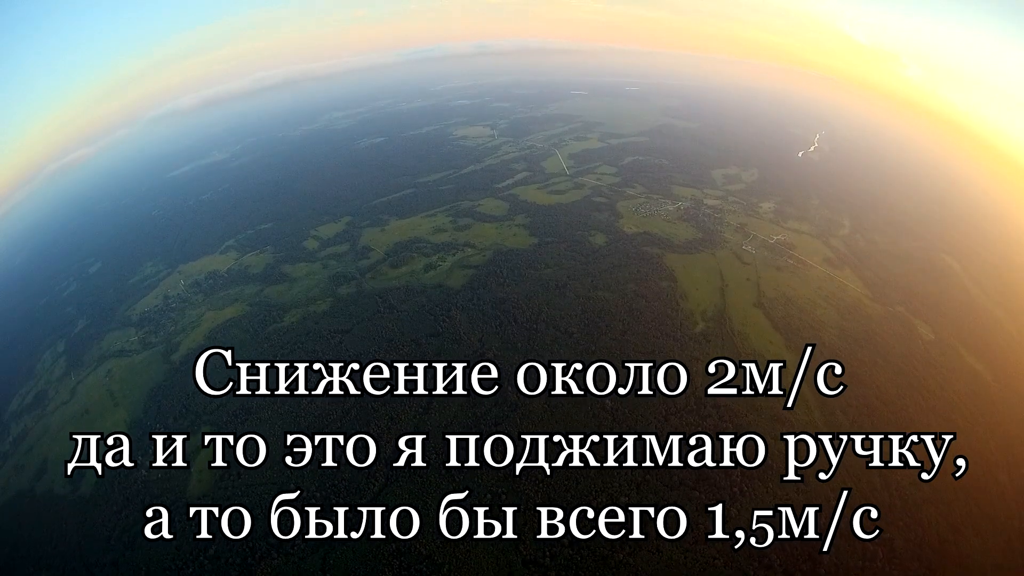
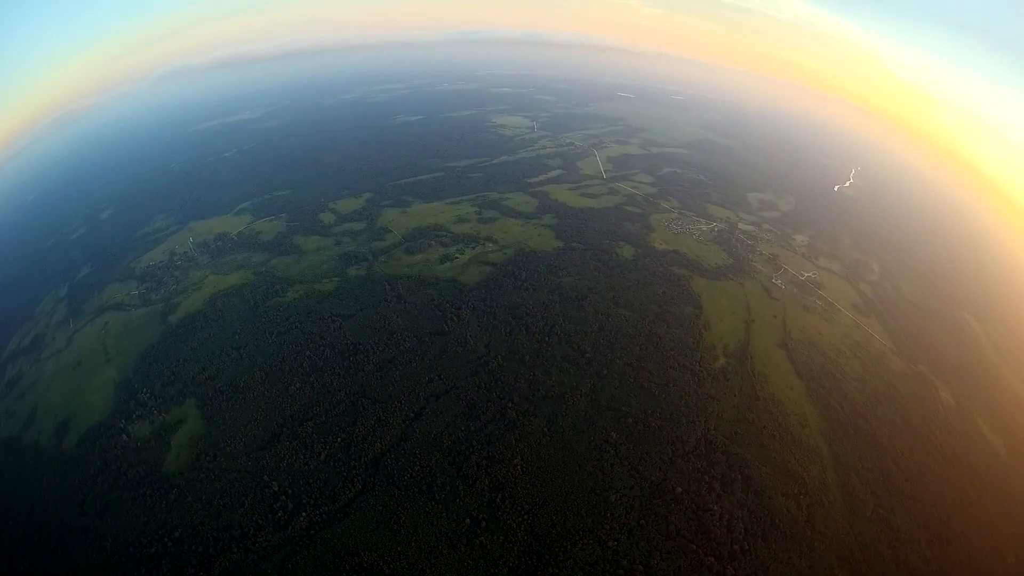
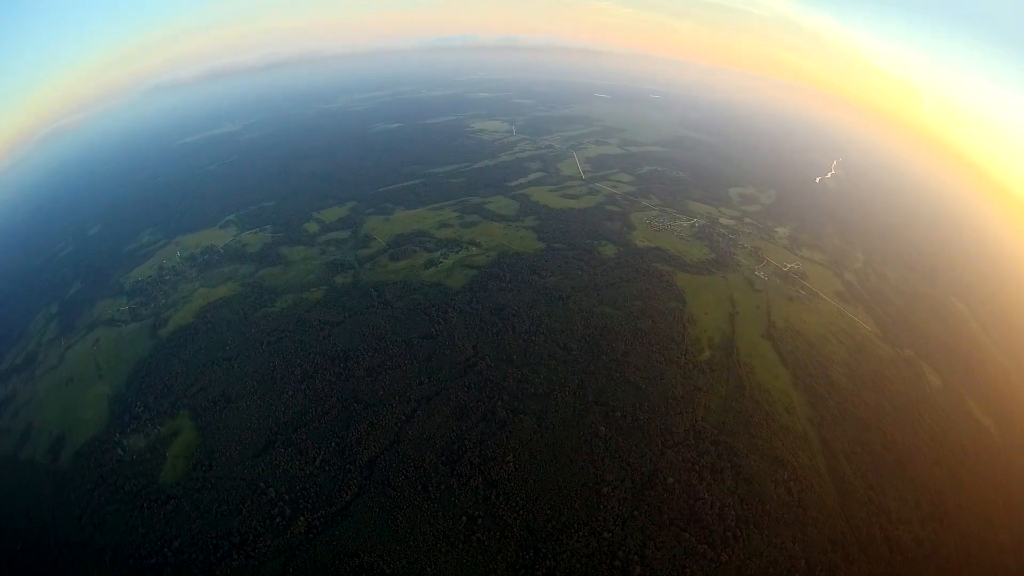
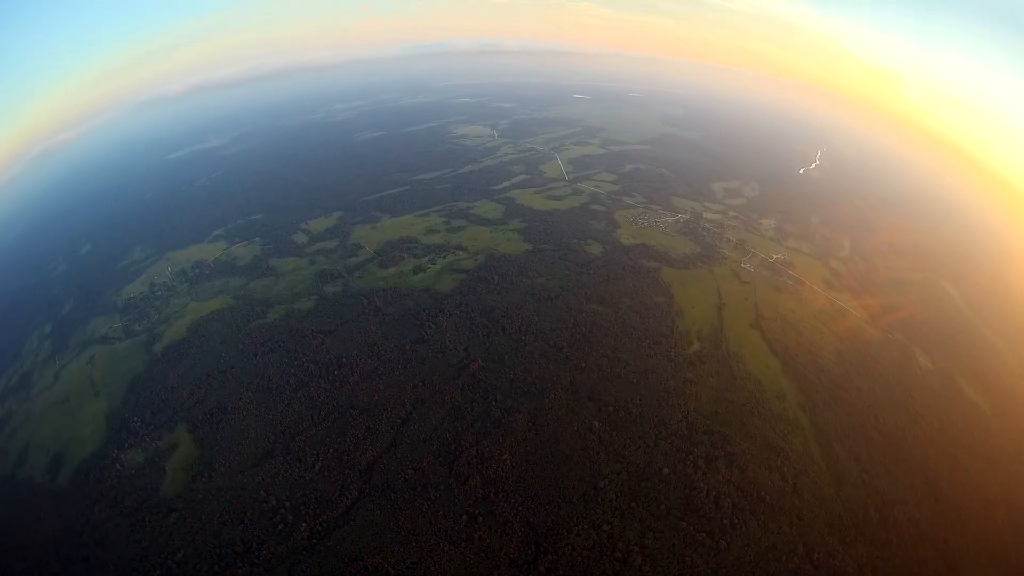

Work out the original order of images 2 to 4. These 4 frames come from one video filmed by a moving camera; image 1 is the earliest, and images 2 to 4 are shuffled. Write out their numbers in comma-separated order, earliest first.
4, 3, 2
